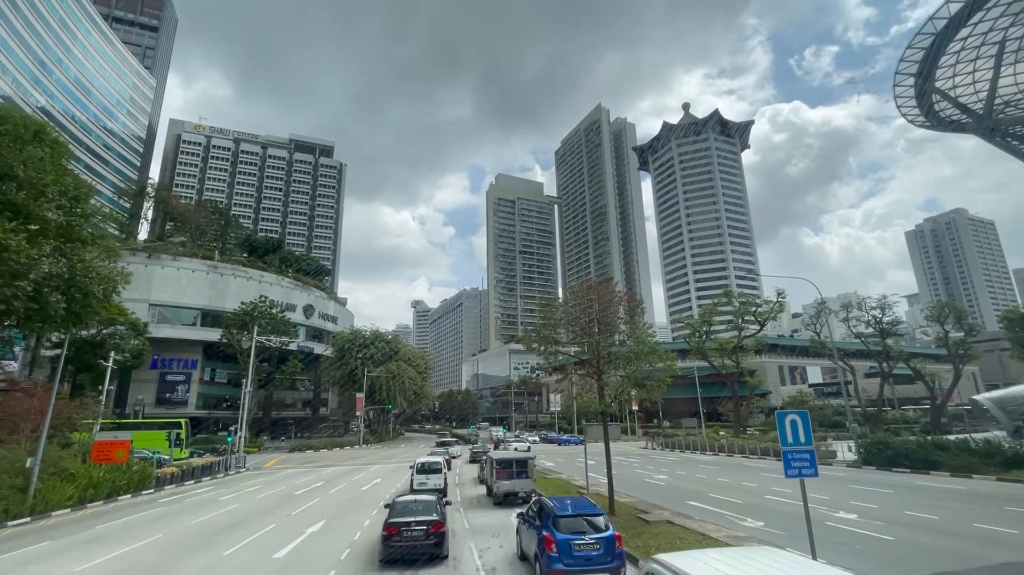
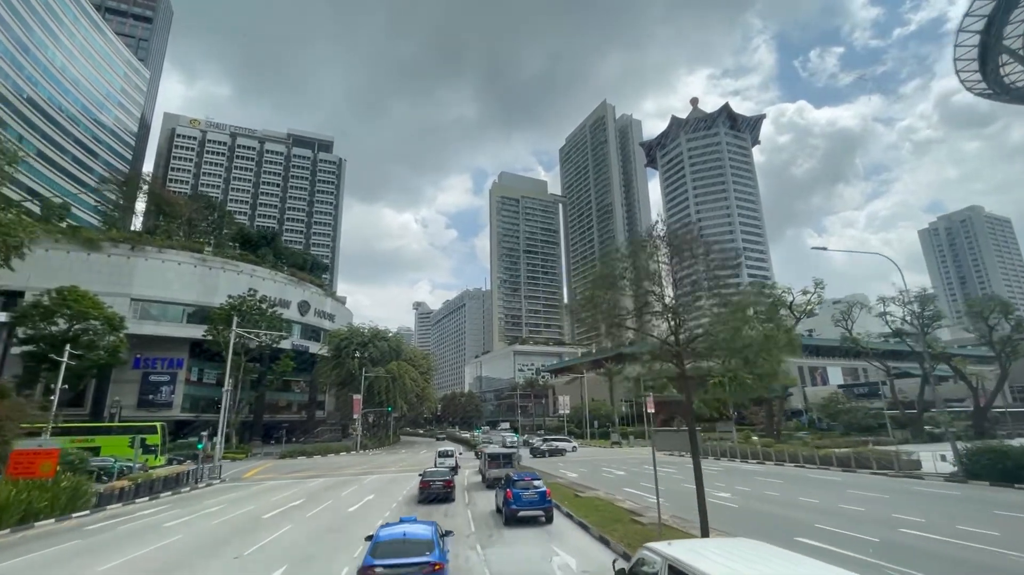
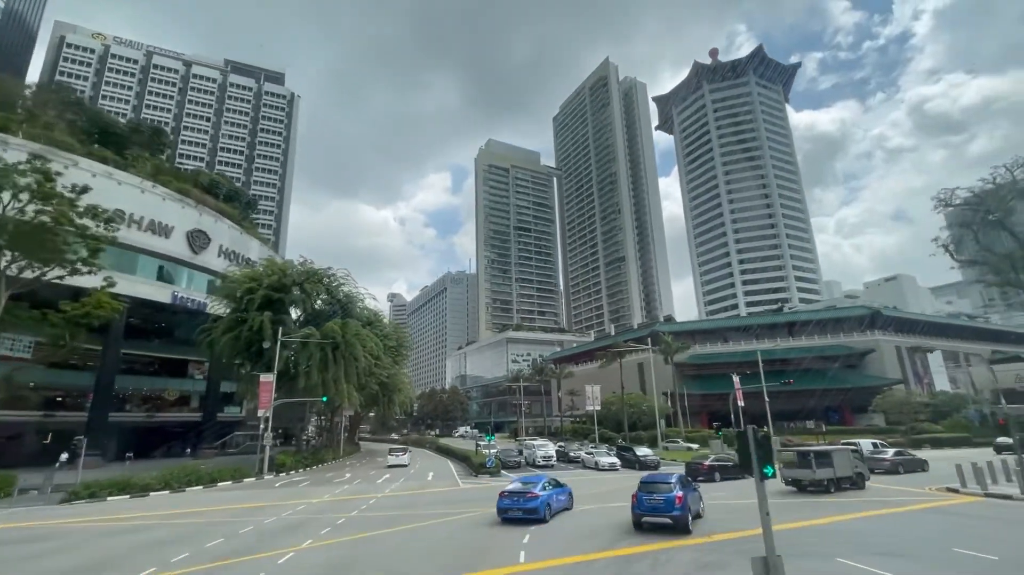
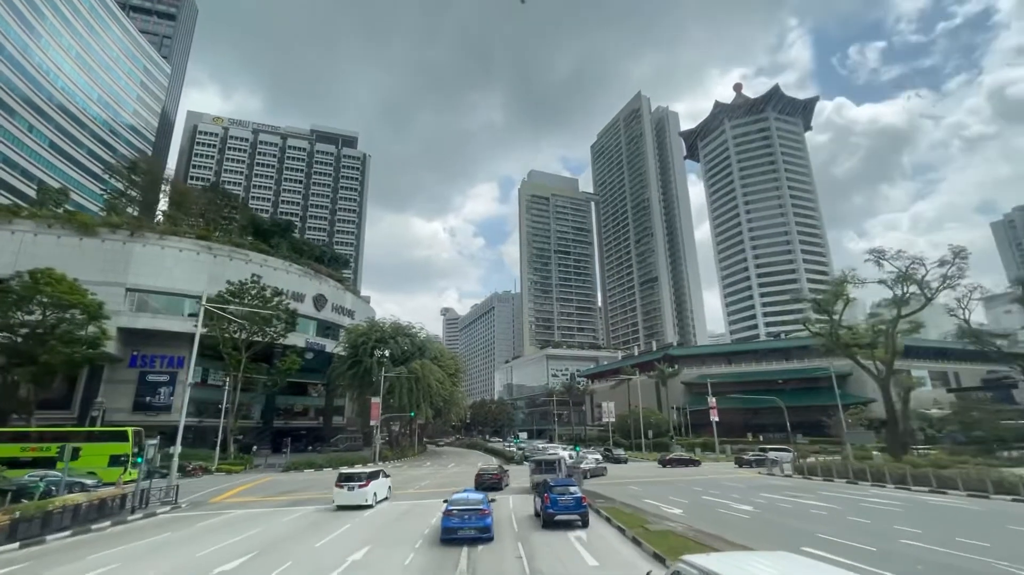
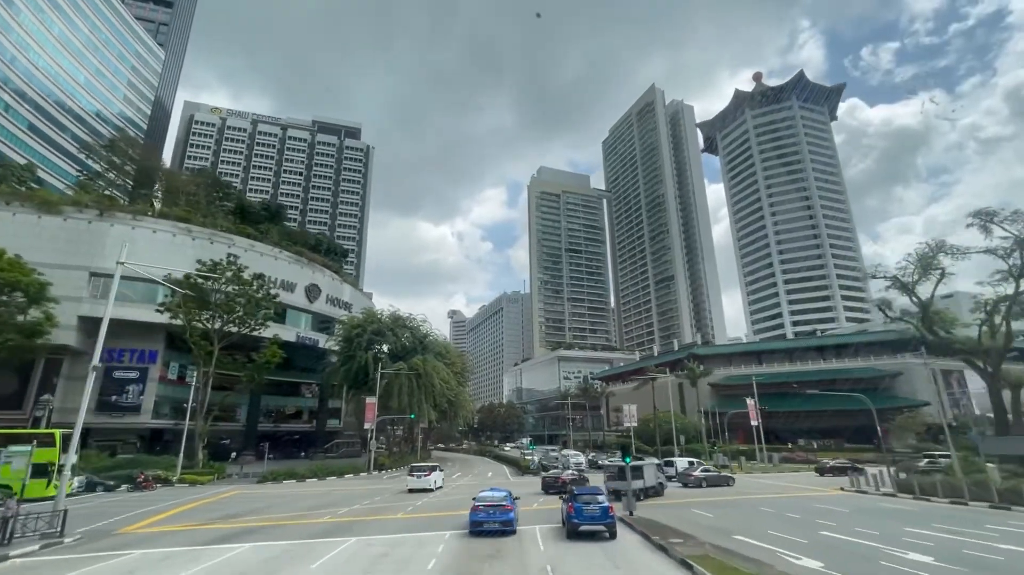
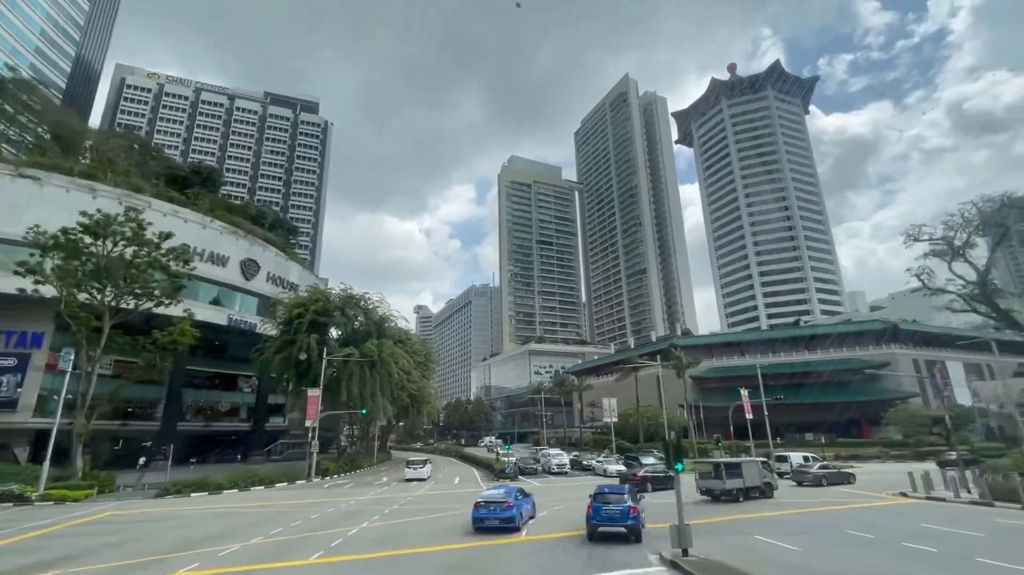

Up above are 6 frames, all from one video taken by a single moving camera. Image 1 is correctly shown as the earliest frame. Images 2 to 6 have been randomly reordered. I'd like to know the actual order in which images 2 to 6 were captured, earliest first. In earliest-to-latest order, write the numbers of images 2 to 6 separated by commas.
2, 4, 5, 6, 3
